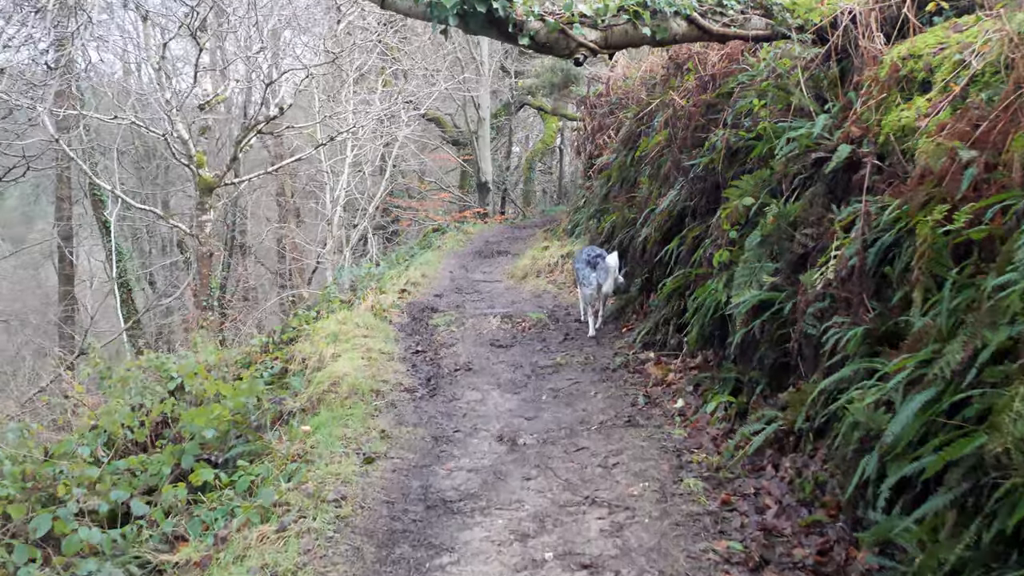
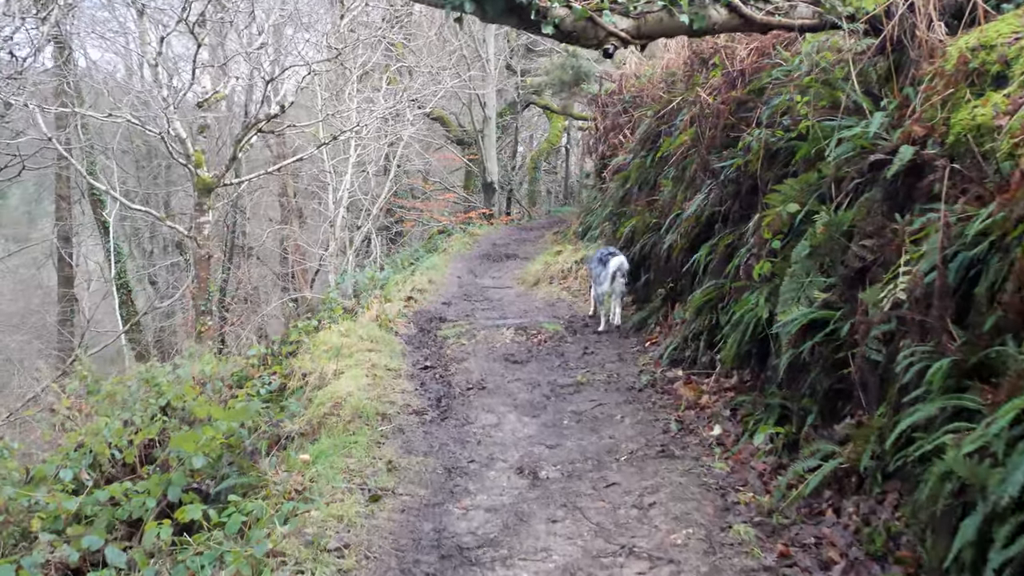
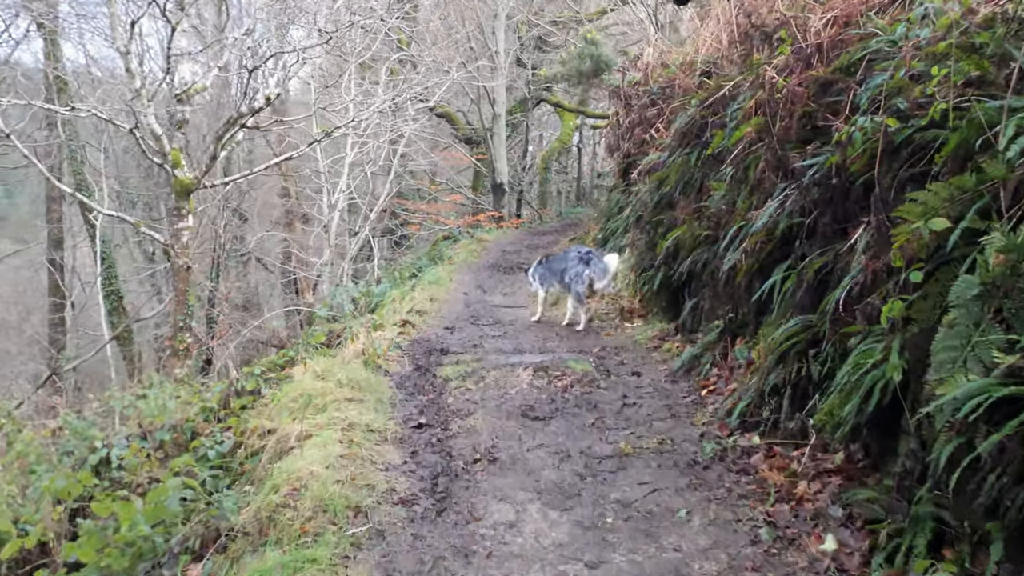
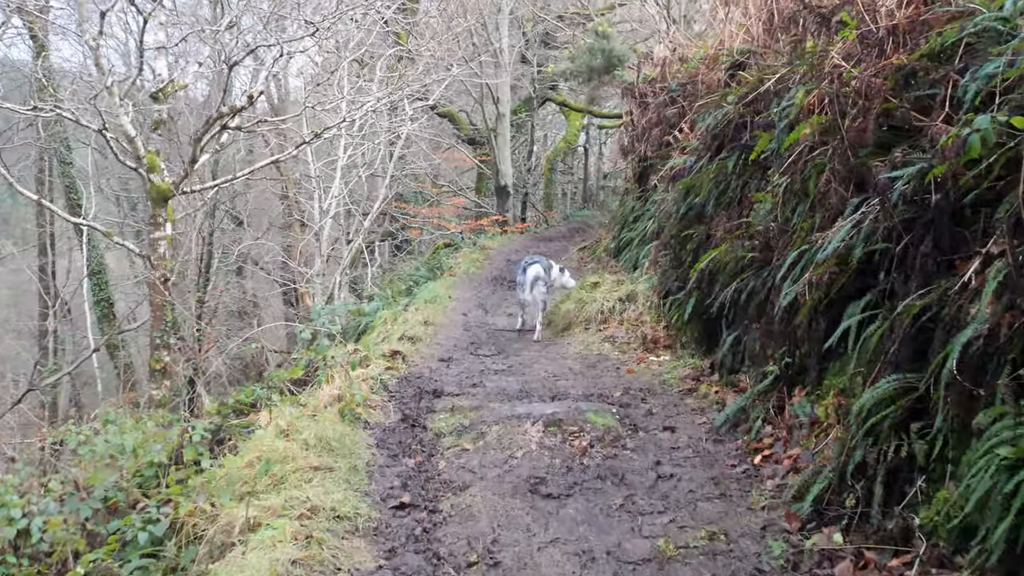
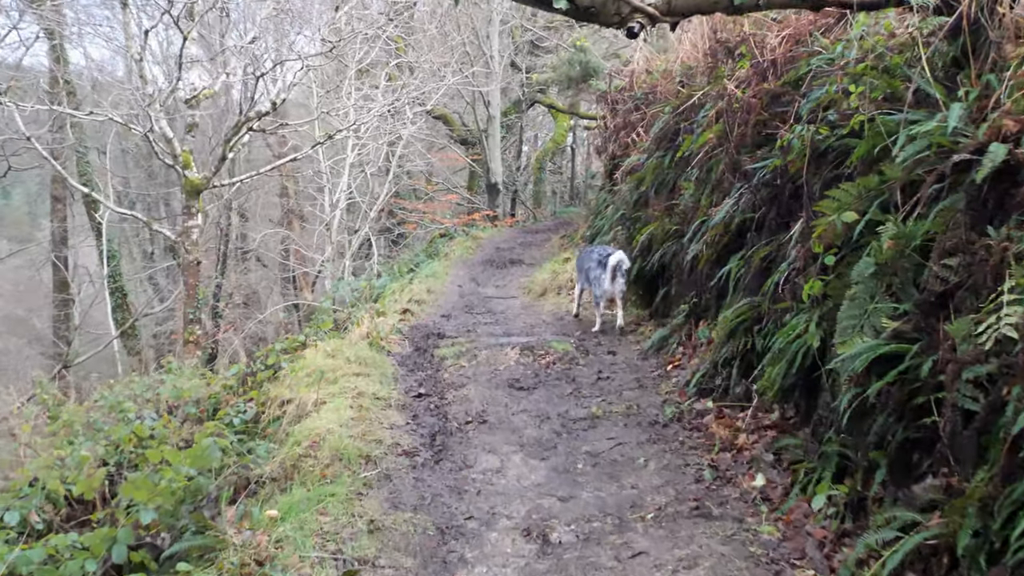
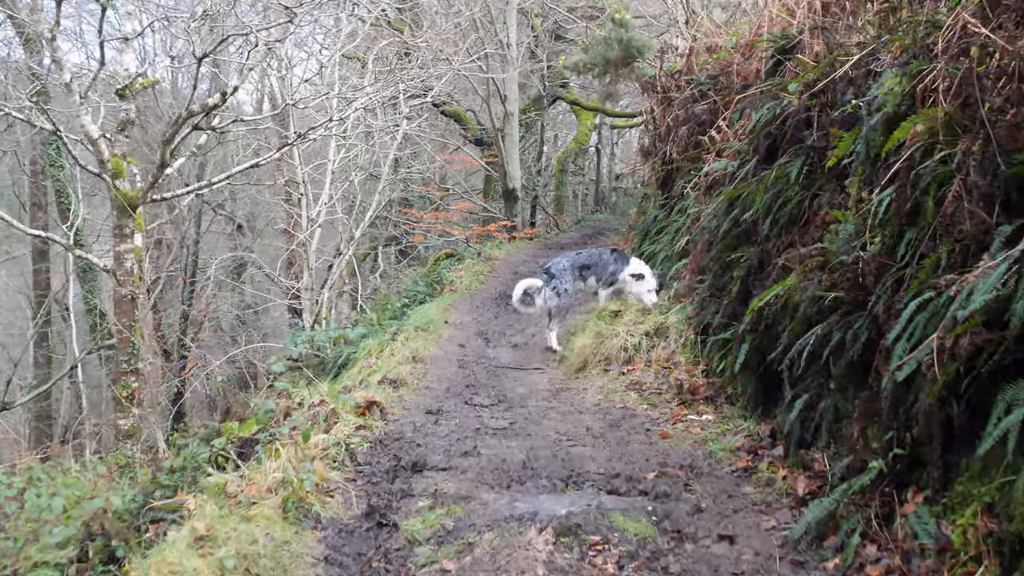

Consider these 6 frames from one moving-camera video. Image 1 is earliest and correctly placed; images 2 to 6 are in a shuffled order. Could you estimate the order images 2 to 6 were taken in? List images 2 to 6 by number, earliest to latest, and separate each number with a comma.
2, 5, 3, 4, 6
